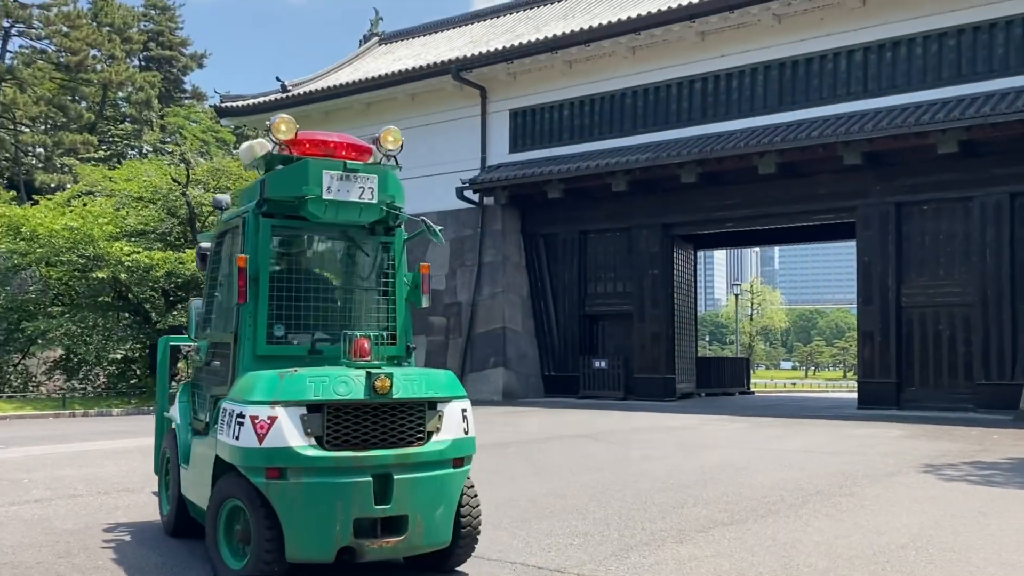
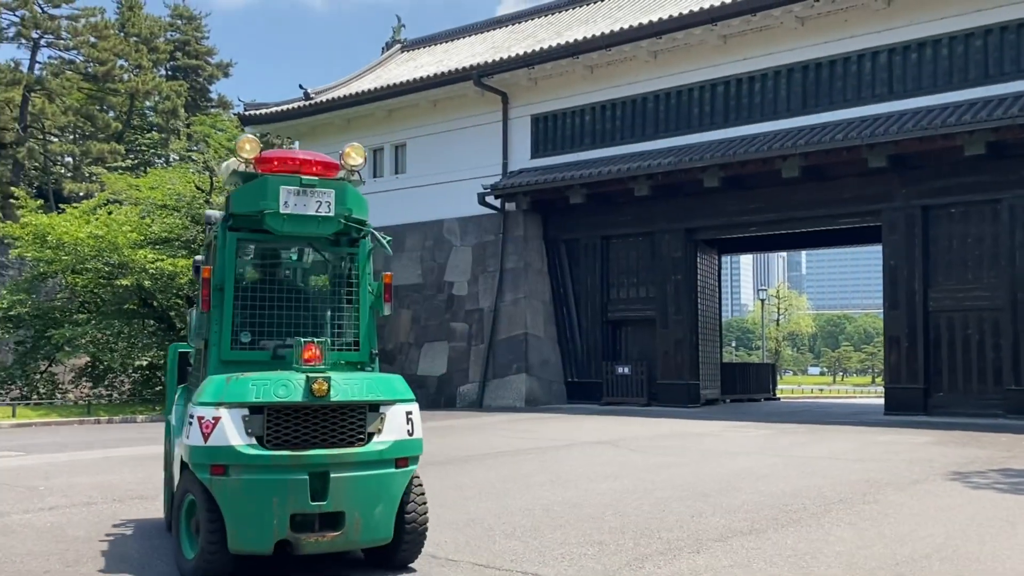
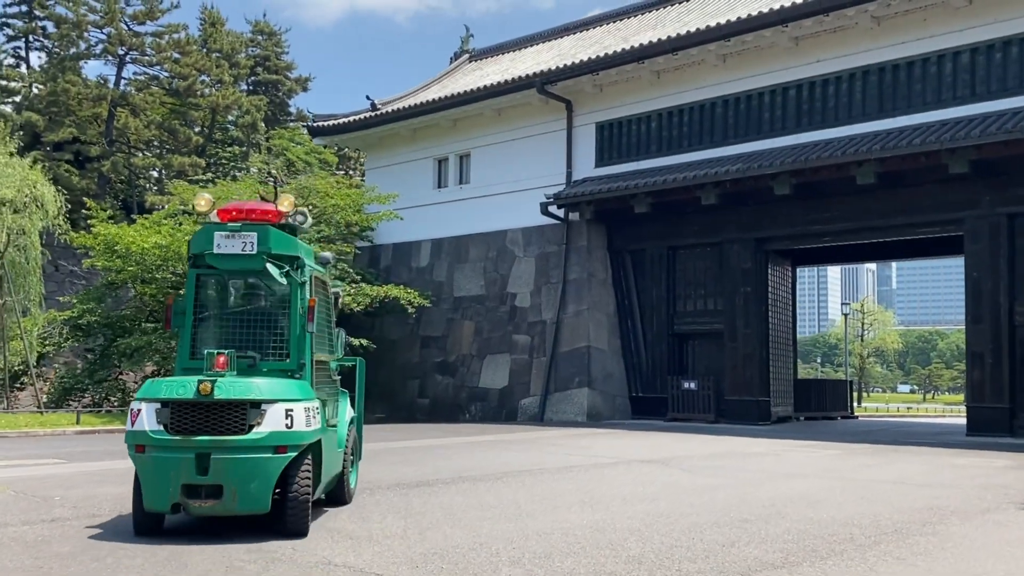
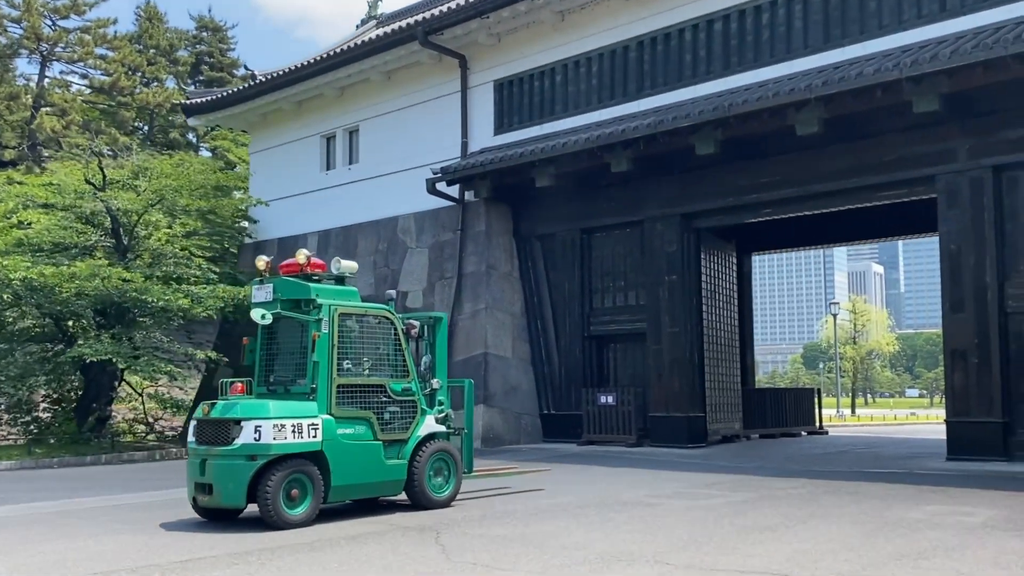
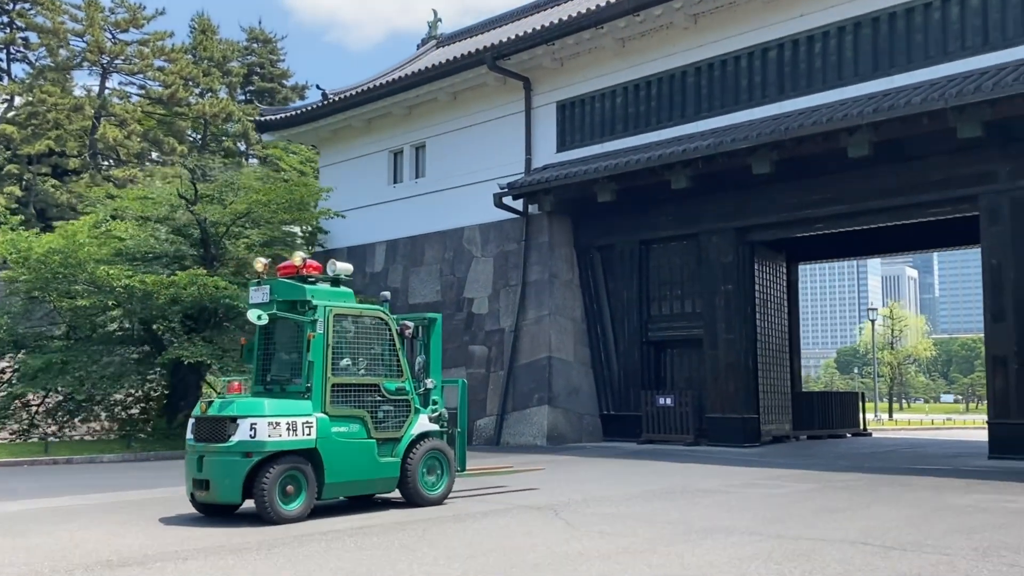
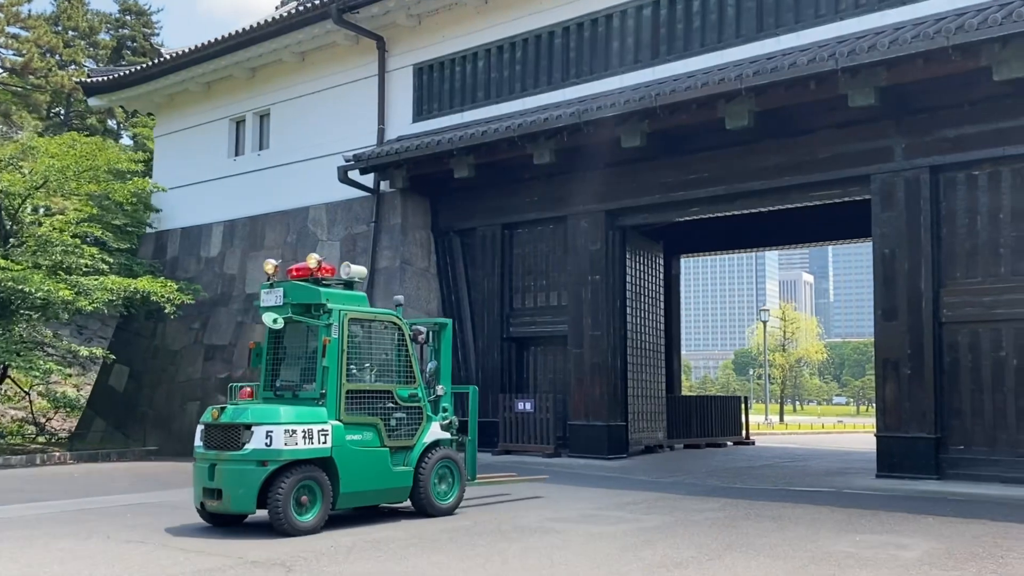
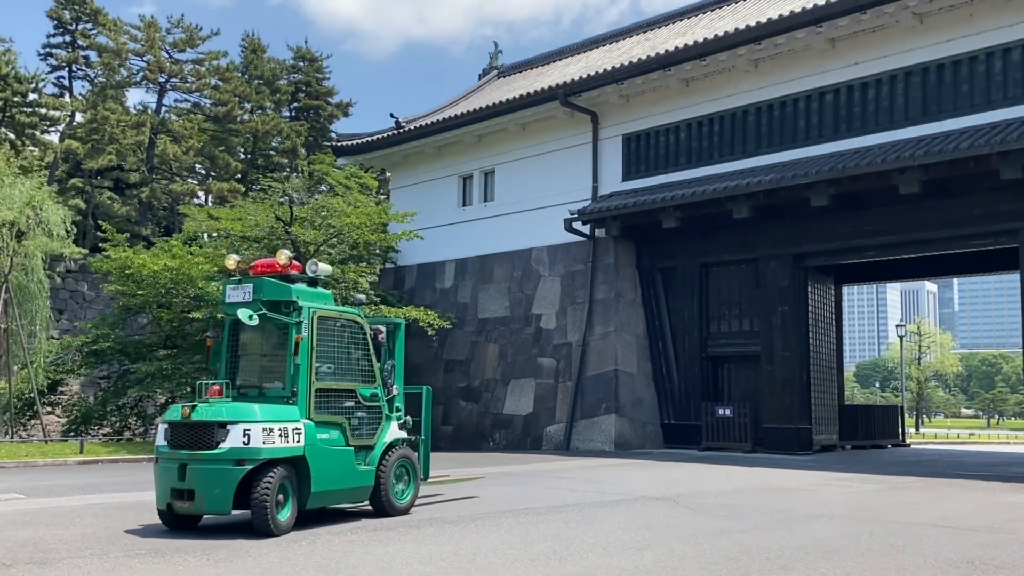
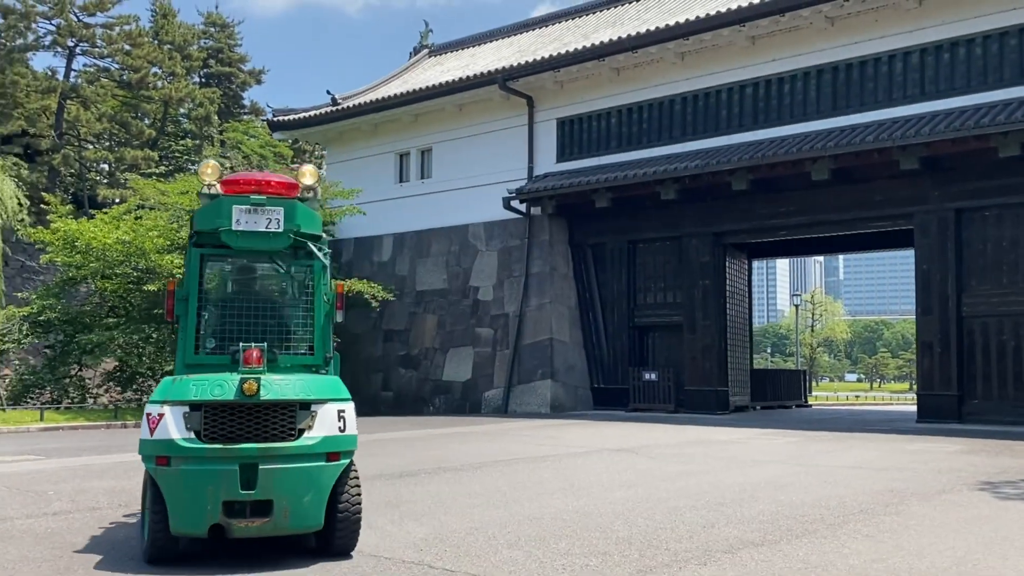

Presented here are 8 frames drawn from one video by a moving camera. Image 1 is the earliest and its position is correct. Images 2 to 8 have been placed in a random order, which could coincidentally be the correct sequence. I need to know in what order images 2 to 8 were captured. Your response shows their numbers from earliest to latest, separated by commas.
2, 8, 3, 7, 5, 4, 6
